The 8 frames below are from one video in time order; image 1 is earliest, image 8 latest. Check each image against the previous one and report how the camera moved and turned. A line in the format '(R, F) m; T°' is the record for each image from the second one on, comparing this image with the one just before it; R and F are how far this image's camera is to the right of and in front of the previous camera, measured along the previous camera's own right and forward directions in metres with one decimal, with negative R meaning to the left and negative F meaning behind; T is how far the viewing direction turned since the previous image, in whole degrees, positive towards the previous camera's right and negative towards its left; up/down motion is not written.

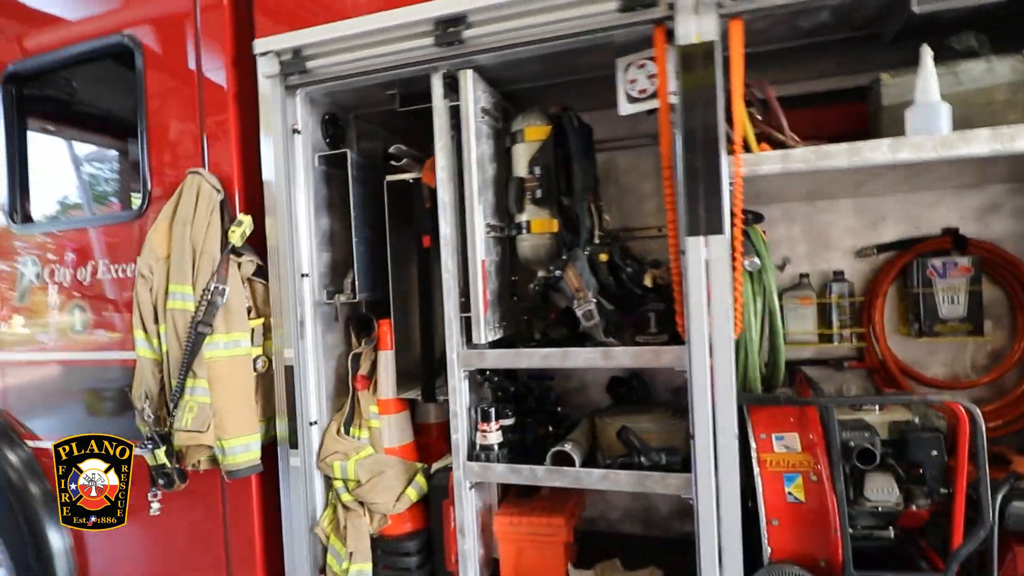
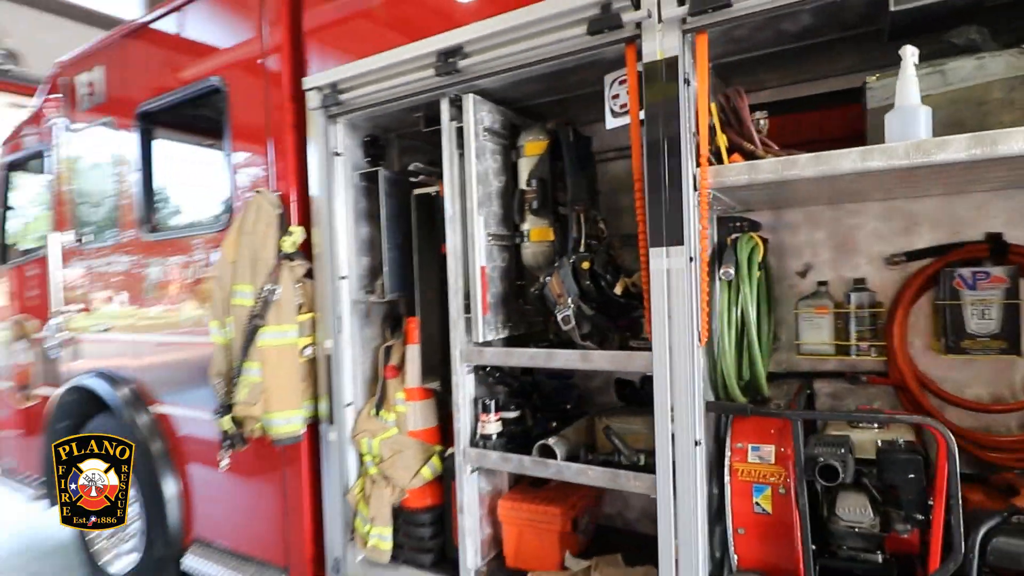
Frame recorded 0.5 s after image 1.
(+0.4, -0.1) m; -13°
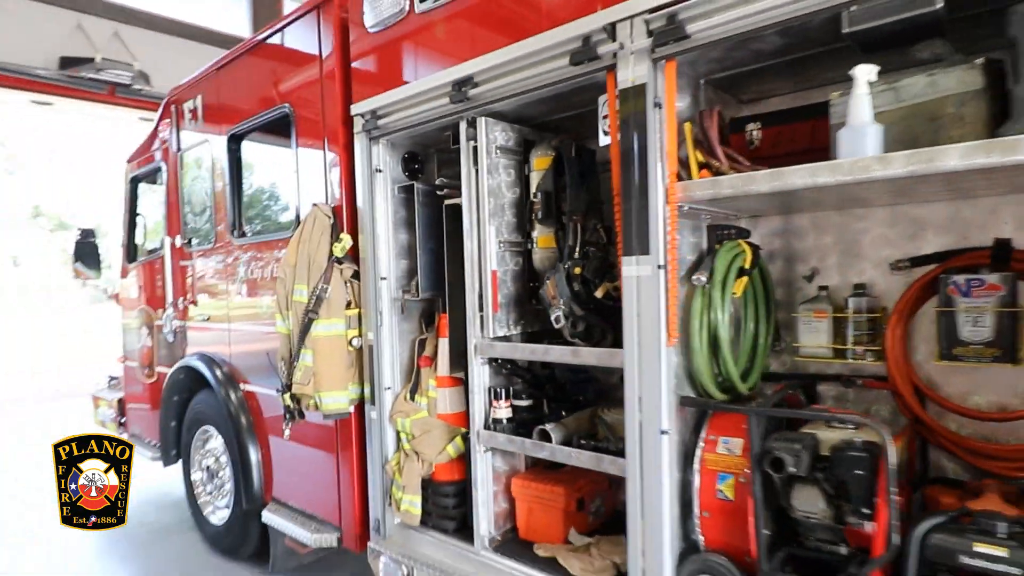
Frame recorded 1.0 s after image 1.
(+0.3, -0.2) m; -9°
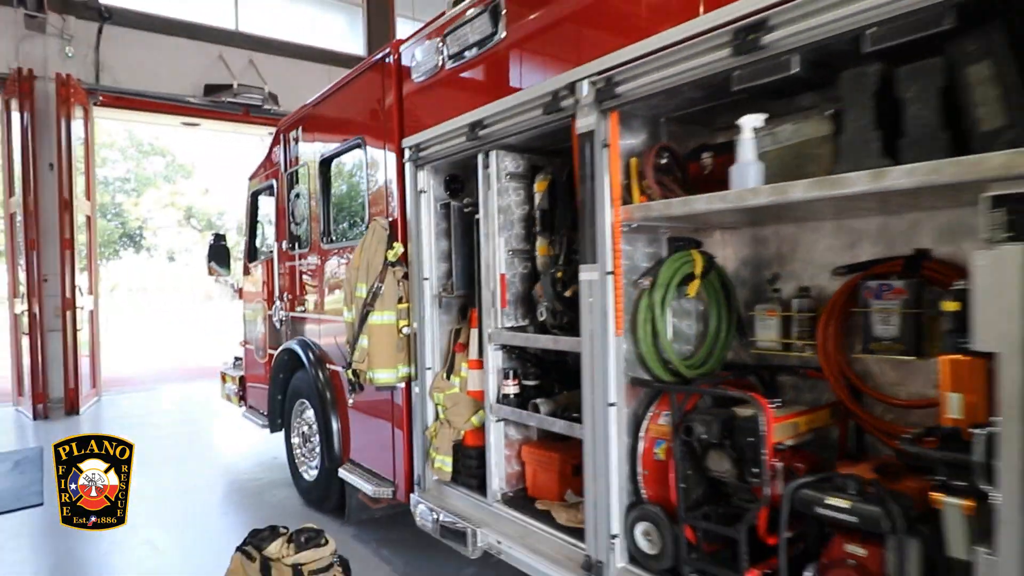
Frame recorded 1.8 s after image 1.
(+0.4, -0.4) m; -10°
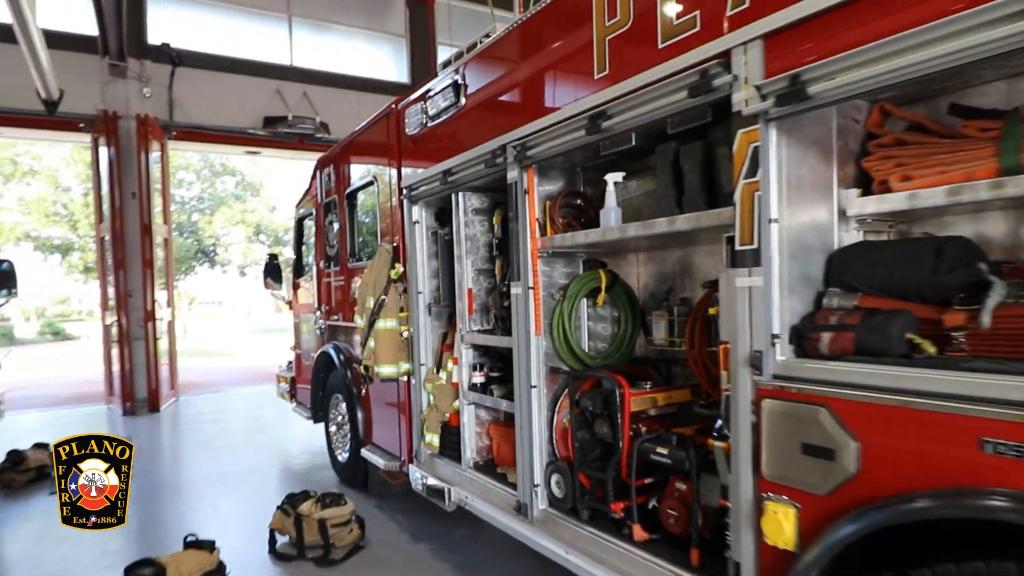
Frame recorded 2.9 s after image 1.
(+0.5, -0.7) m; -5°
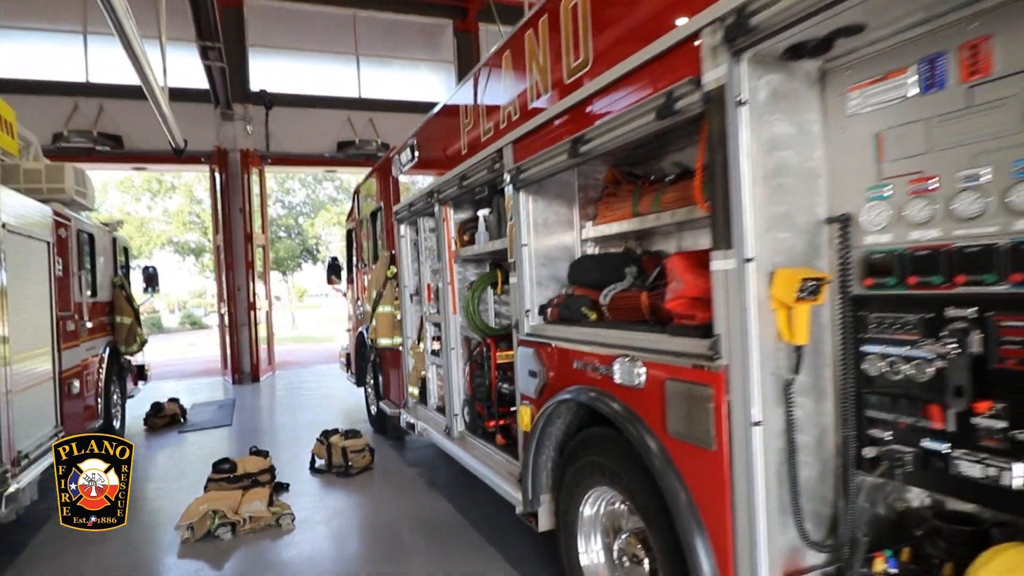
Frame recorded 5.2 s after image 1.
(+1.2, -1.2) m; -10°
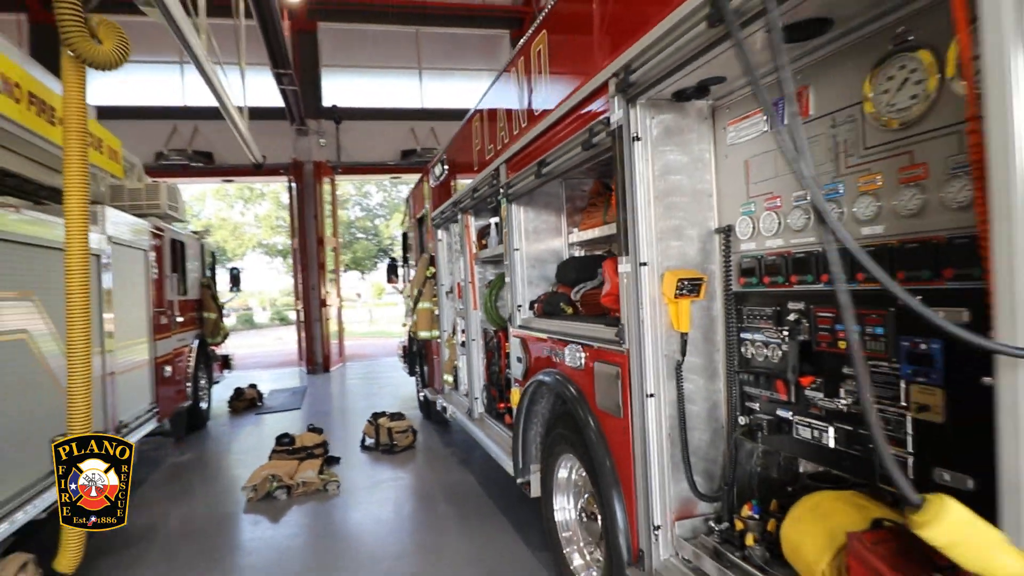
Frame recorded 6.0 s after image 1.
(+0.5, -0.5) m; -7°
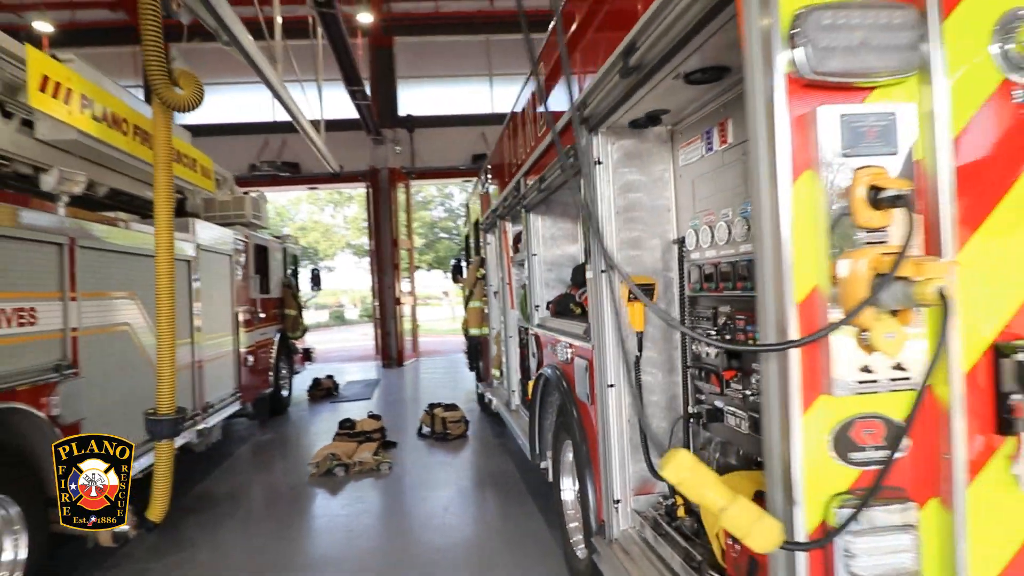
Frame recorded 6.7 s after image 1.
(+0.4, -0.3) m; -8°
